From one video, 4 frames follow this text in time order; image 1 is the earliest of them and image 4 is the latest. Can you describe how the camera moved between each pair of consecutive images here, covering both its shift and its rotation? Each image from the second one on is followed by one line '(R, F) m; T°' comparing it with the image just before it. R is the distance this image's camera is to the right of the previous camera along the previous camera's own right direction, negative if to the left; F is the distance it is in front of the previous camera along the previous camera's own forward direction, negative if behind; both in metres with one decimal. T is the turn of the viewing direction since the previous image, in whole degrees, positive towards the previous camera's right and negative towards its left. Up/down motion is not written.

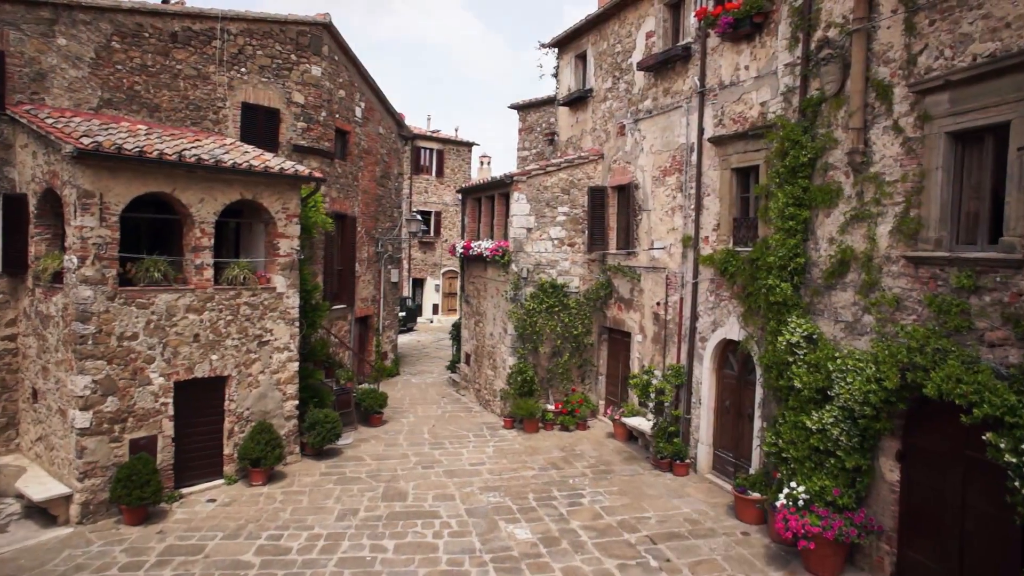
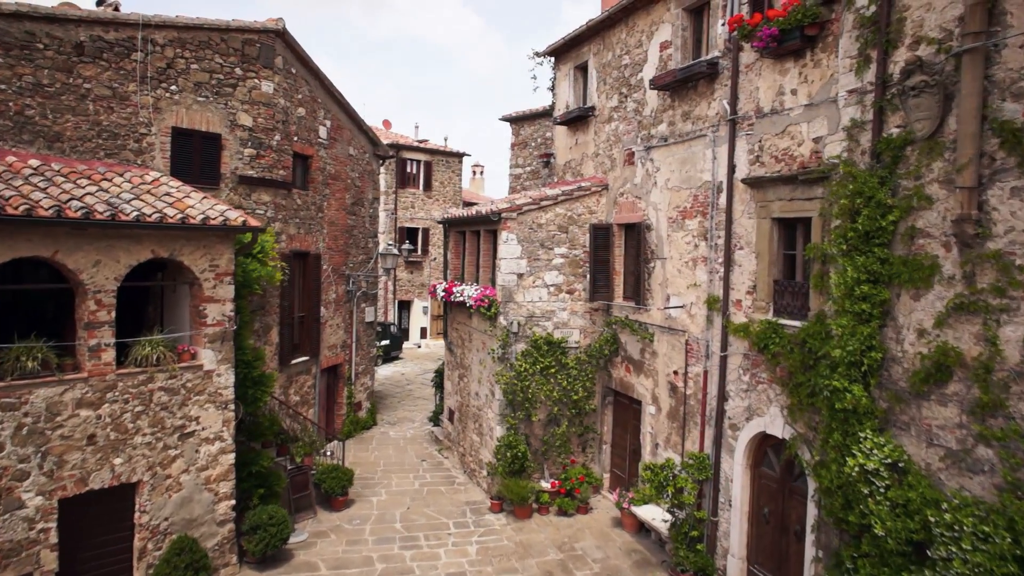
(+0.1, +1.7) m; 0°
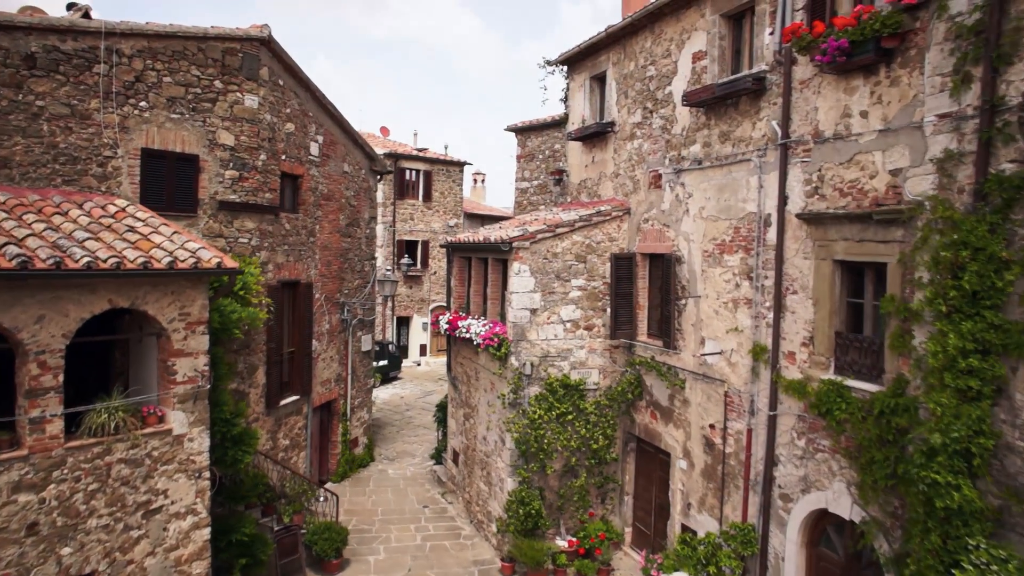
(-0.1, +0.9) m; 0°
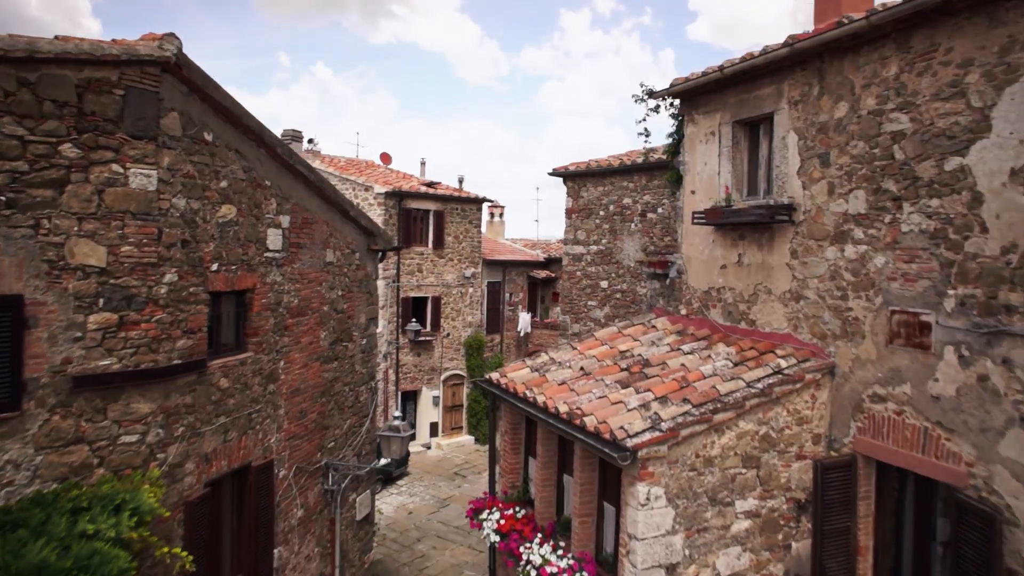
(-0.6, +3.9) m; 0°
